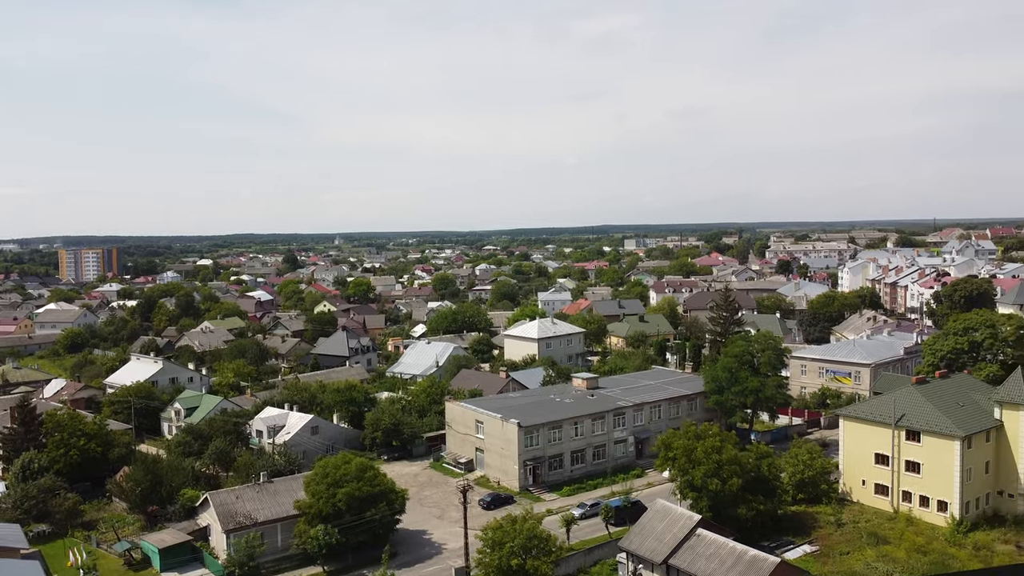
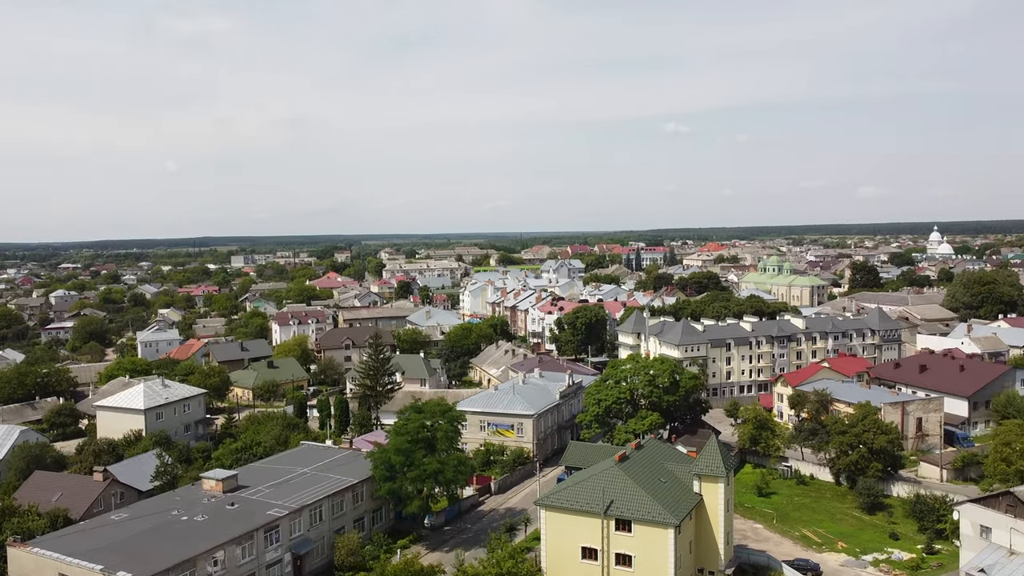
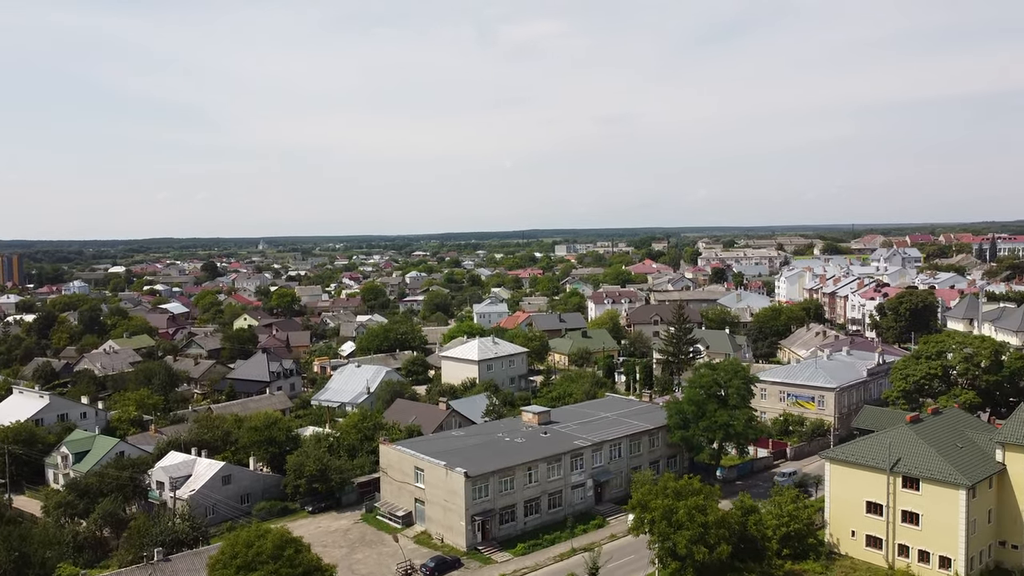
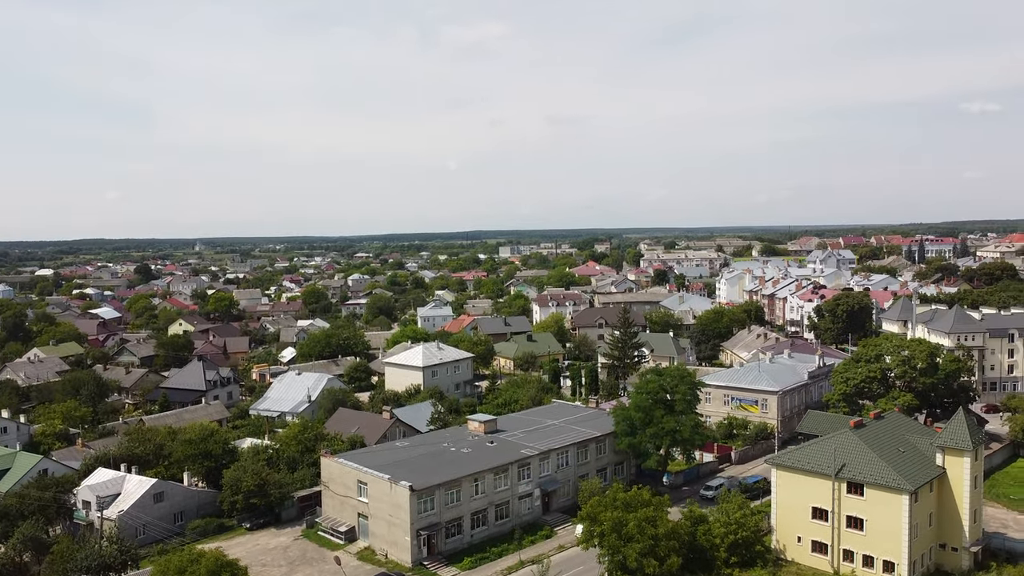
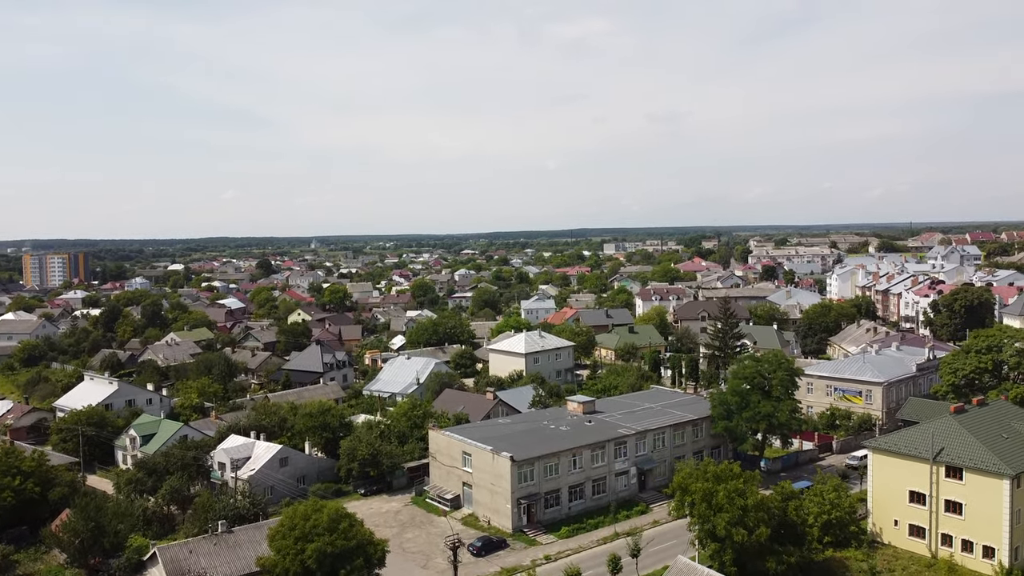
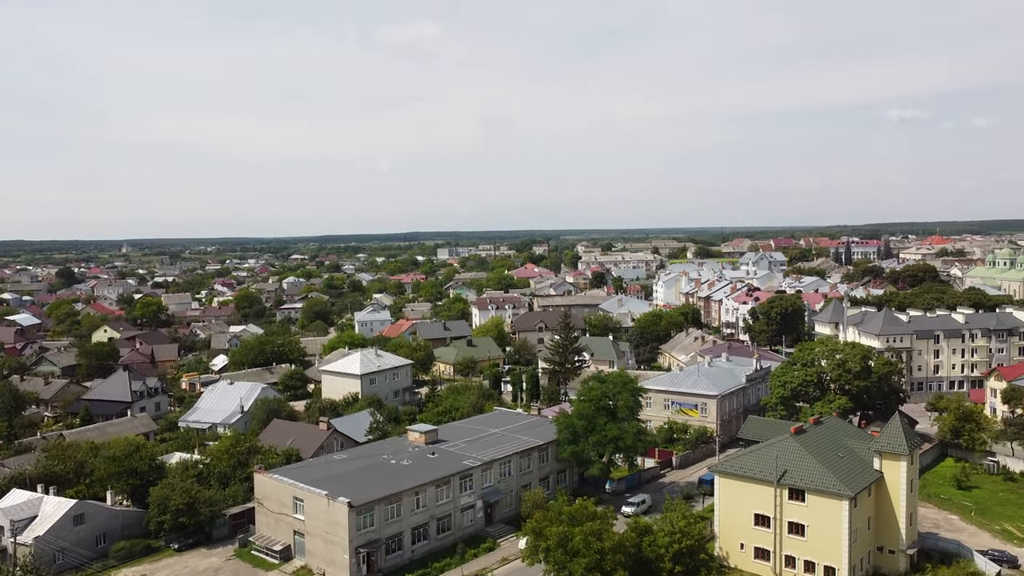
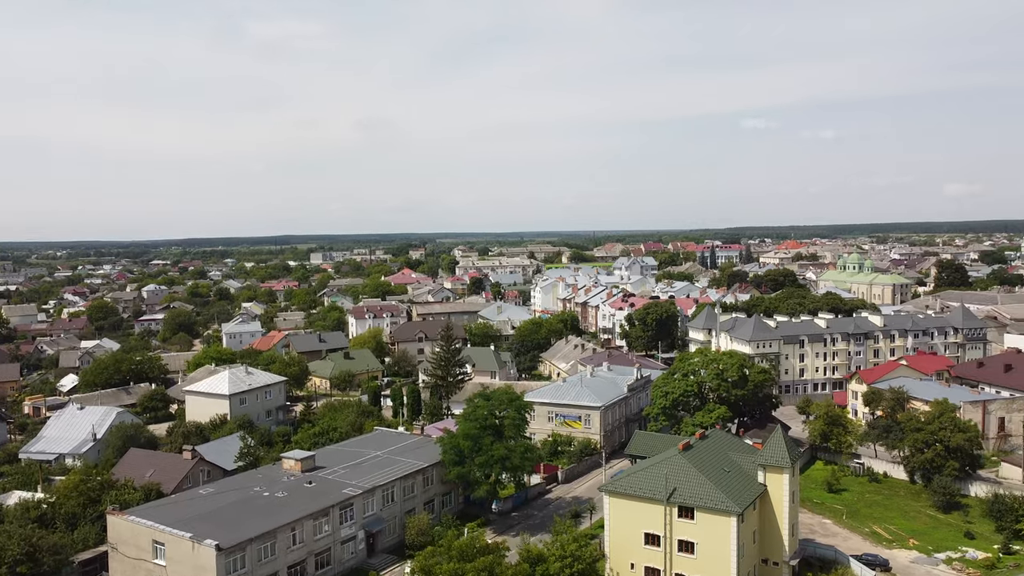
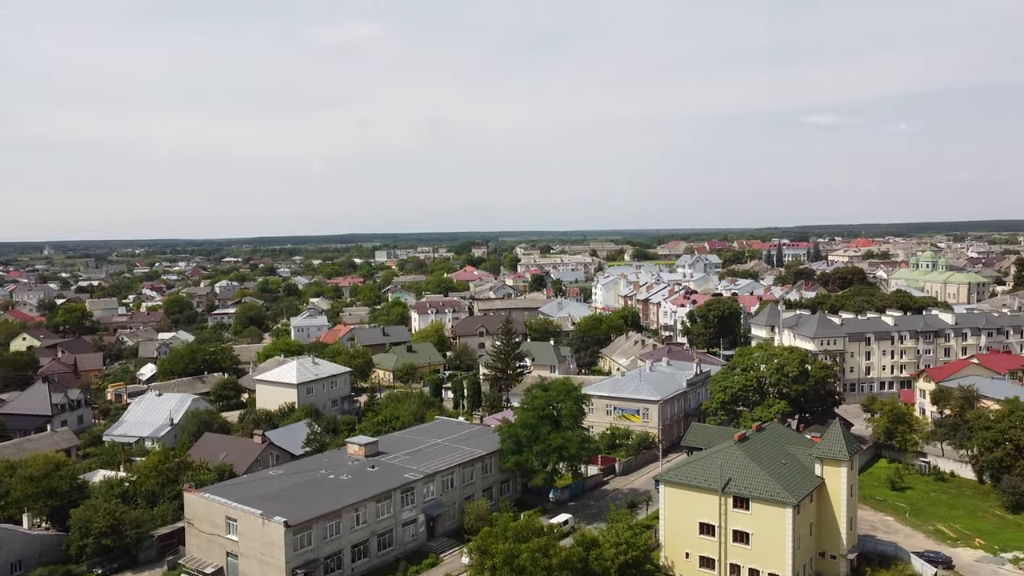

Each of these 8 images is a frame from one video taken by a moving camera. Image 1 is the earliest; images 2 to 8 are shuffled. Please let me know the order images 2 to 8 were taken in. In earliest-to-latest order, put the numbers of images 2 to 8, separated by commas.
5, 3, 4, 6, 8, 7, 2
